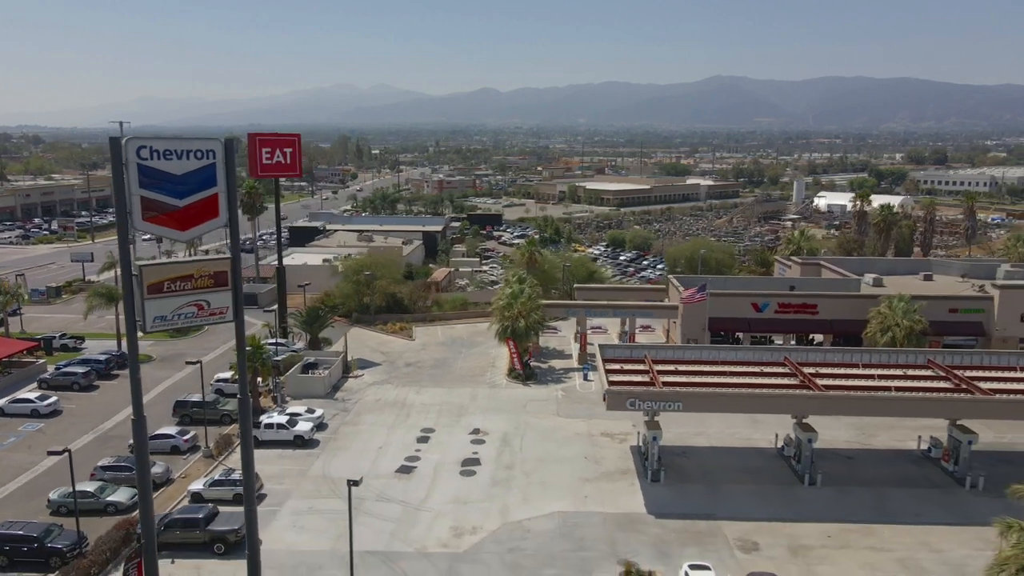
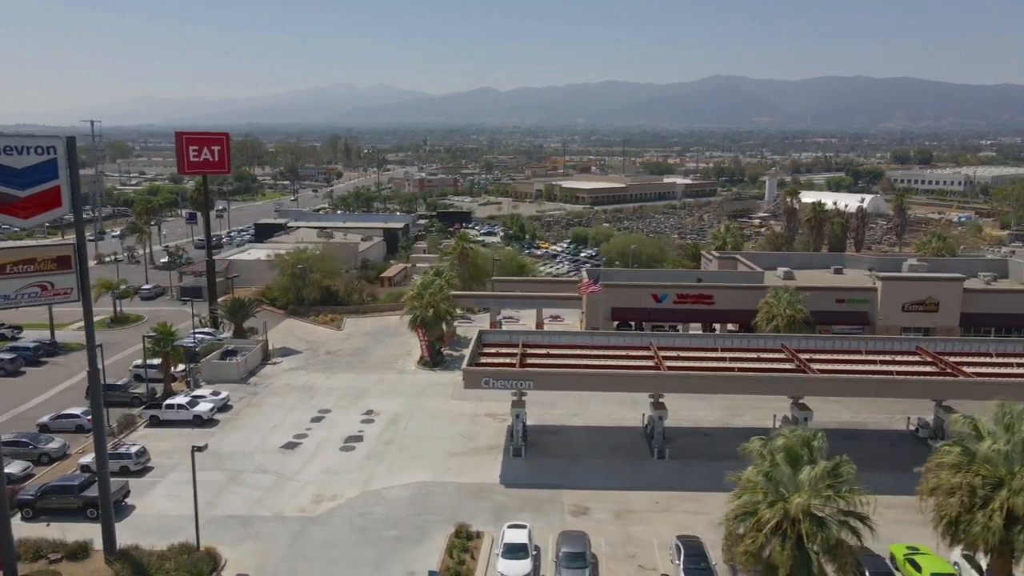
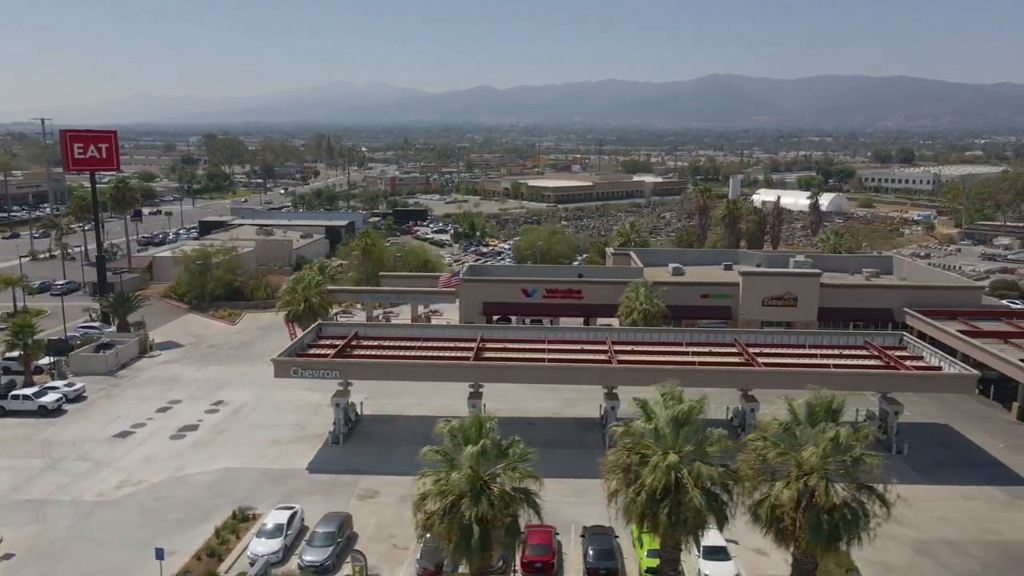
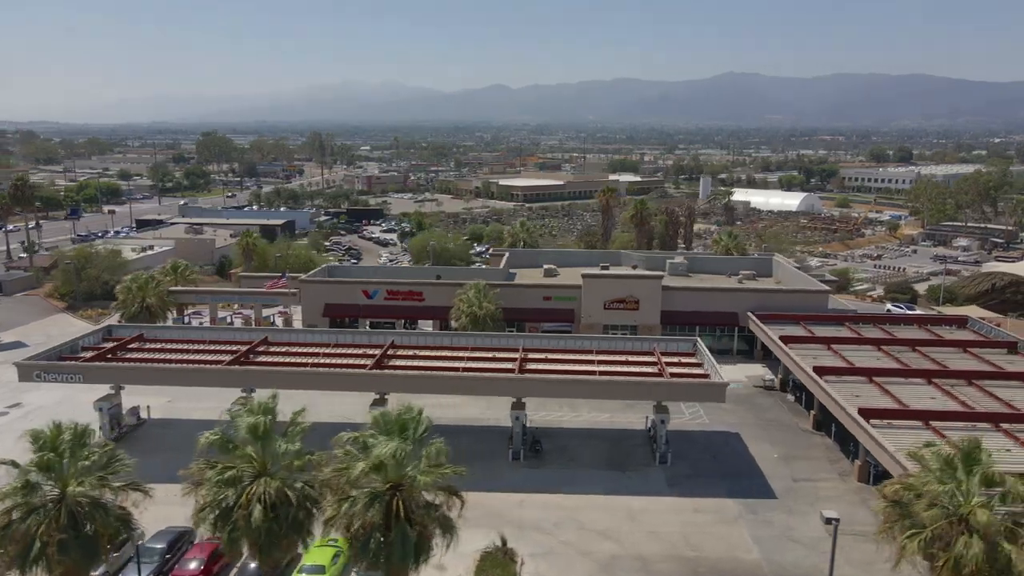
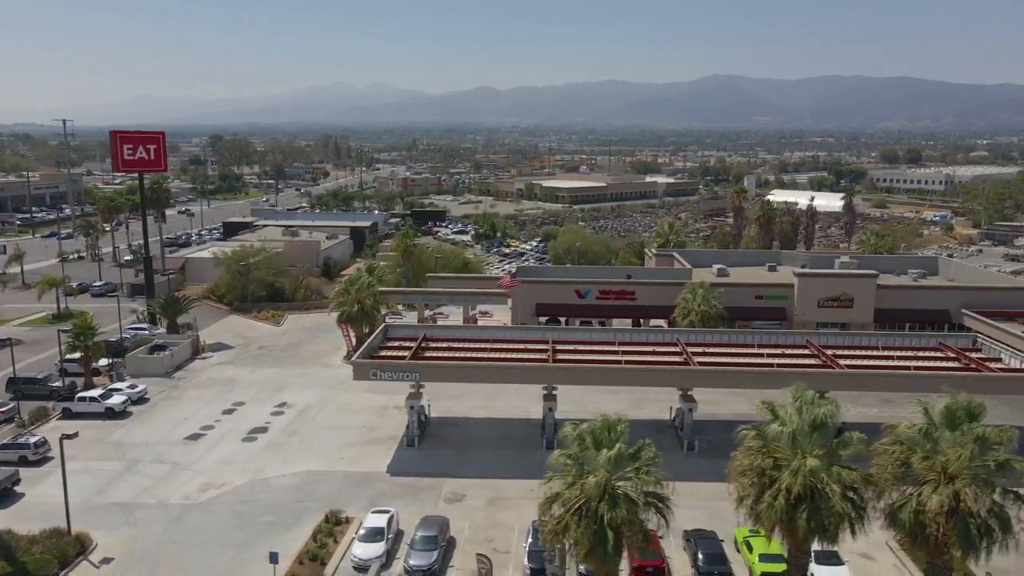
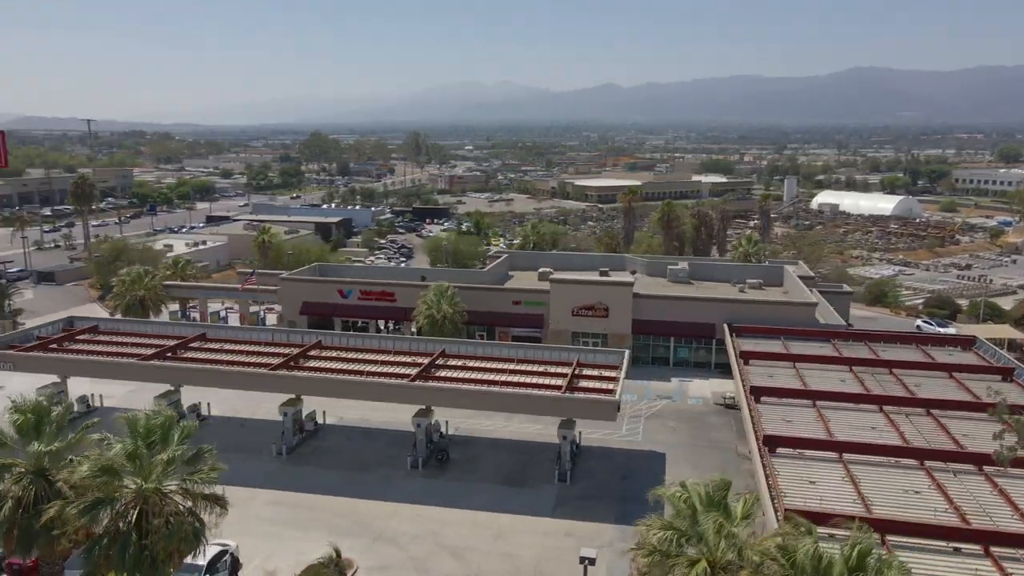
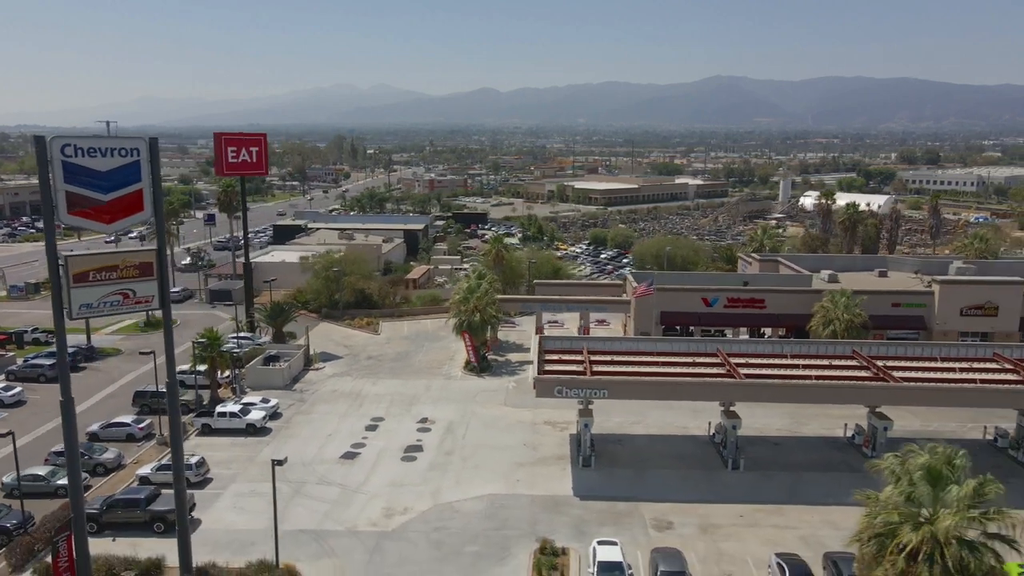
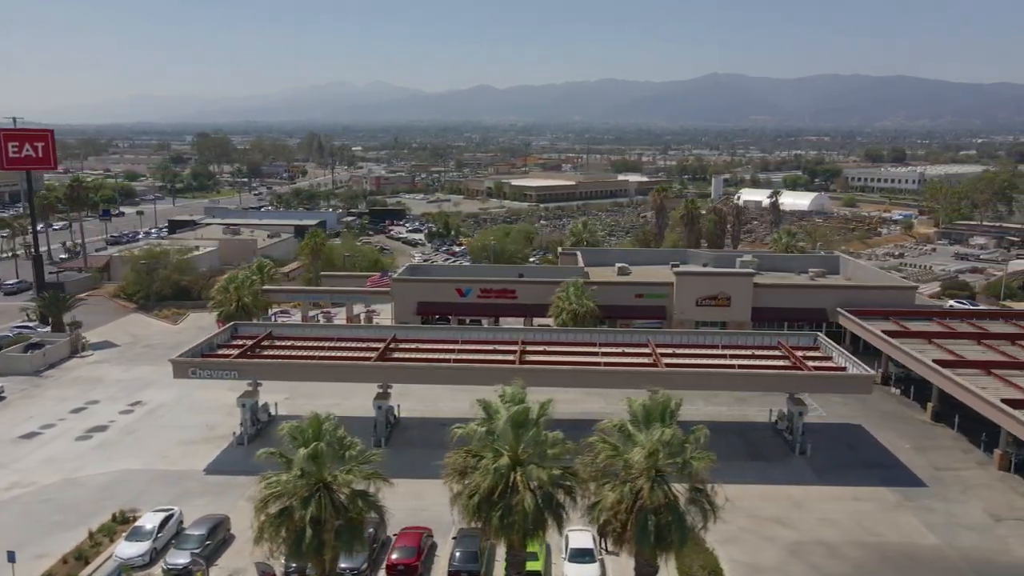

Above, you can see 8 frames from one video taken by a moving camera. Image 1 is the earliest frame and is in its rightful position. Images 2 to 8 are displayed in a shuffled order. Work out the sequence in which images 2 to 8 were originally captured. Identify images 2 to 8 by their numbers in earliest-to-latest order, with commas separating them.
7, 2, 5, 3, 8, 4, 6
